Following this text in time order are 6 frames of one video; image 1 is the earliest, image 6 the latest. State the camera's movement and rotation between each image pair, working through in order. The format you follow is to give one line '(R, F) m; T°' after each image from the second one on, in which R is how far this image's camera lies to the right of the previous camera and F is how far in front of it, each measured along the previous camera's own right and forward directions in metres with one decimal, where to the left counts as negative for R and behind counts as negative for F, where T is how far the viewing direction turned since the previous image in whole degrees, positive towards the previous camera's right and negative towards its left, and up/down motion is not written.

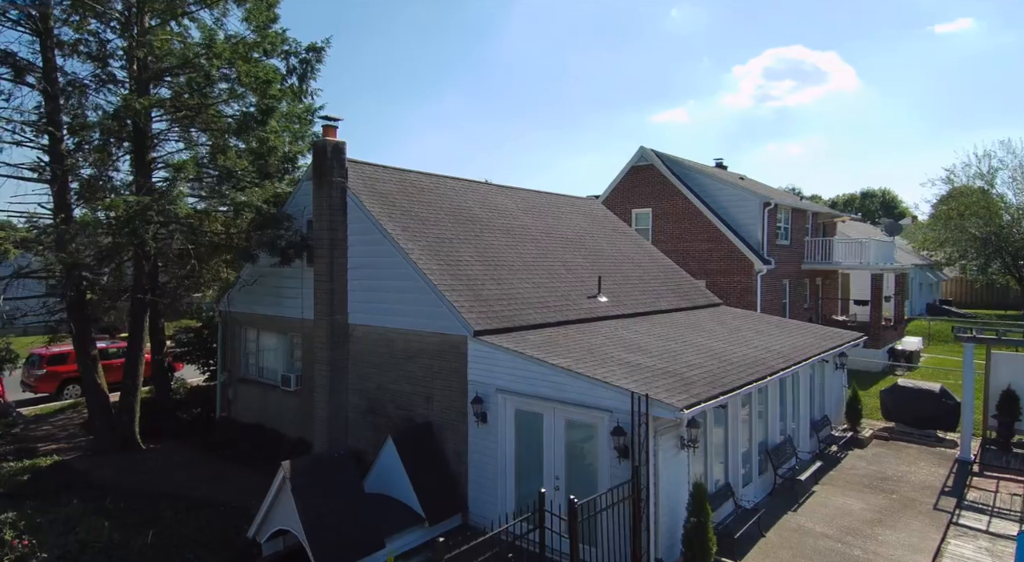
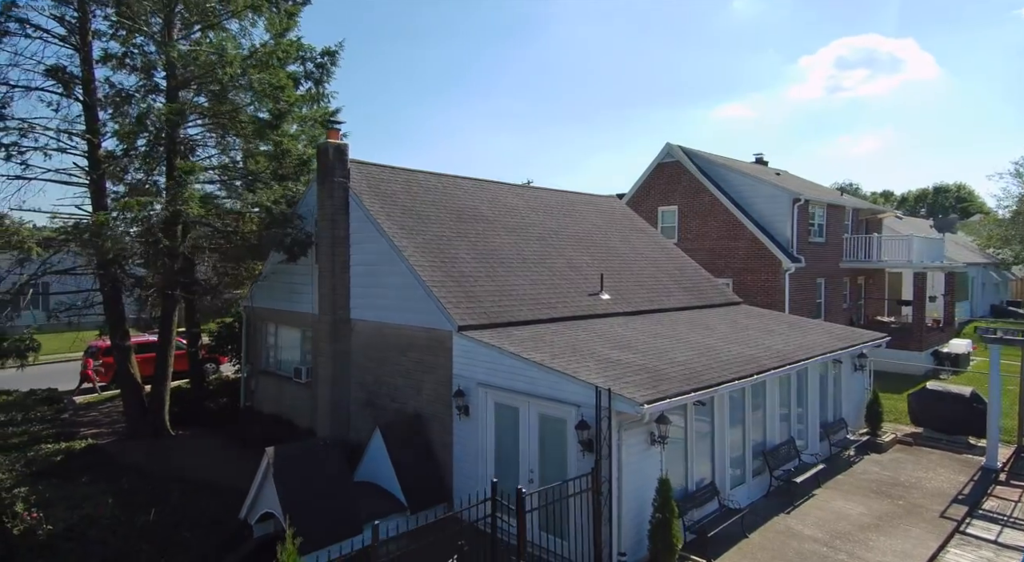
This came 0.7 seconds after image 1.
(+1.3, -0.2) m; -5°
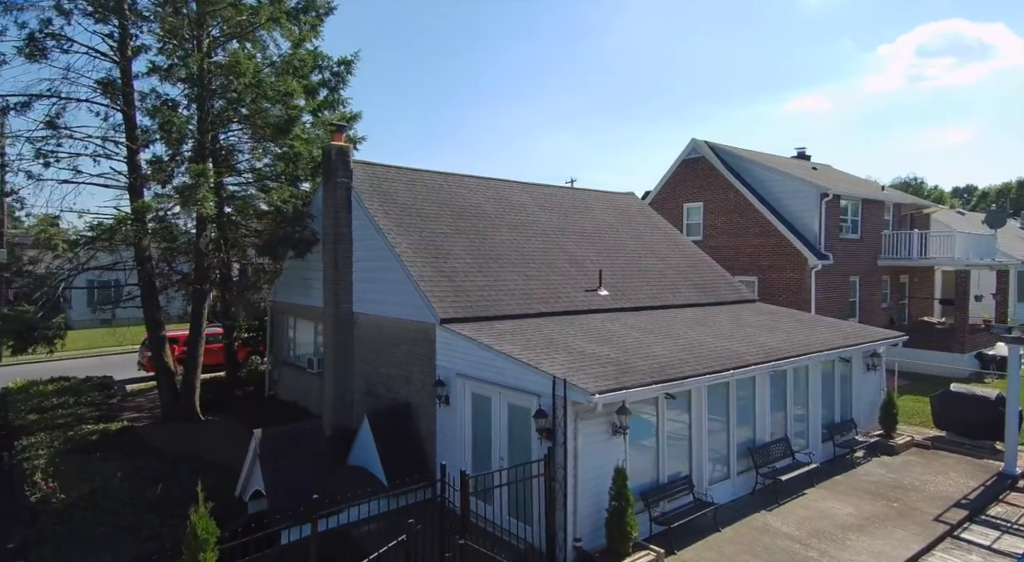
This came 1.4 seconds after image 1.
(+1.5, -0.3) m; -6°
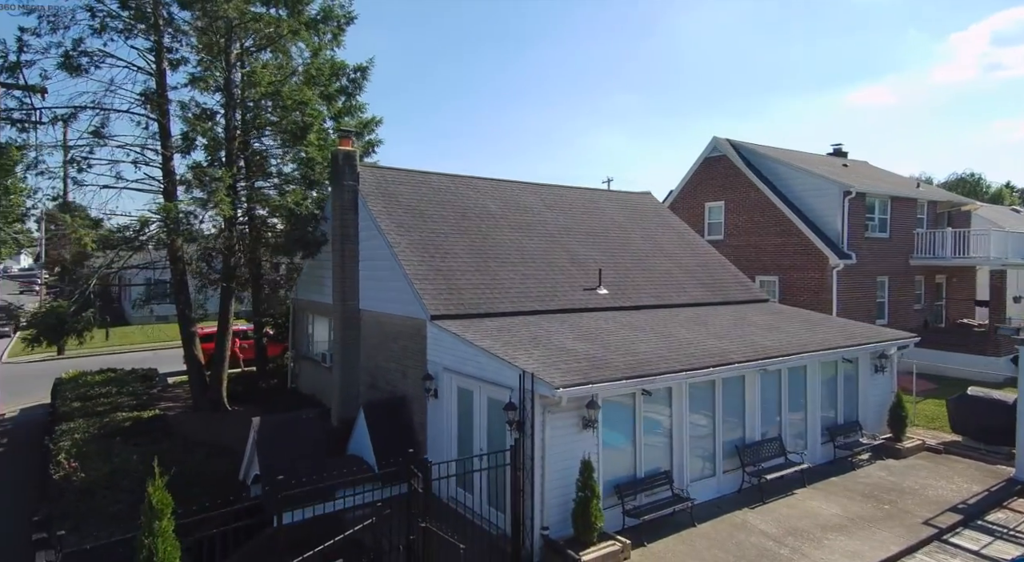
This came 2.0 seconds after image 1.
(+1.2, -0.3) m; -5°
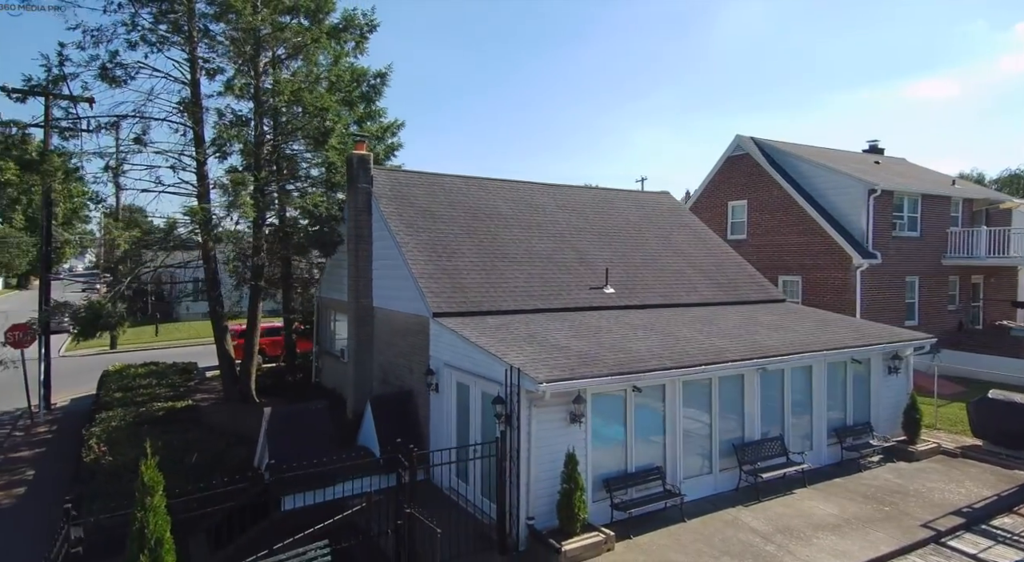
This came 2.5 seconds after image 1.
(+0.9, -0.3) m; -4°
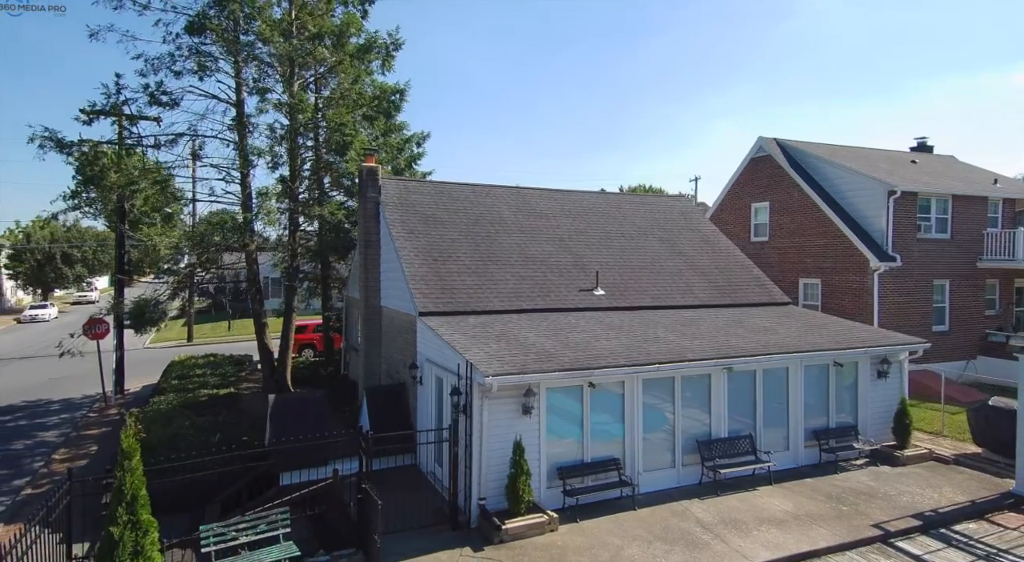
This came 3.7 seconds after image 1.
(+2.0, -0.8) m; -7°
